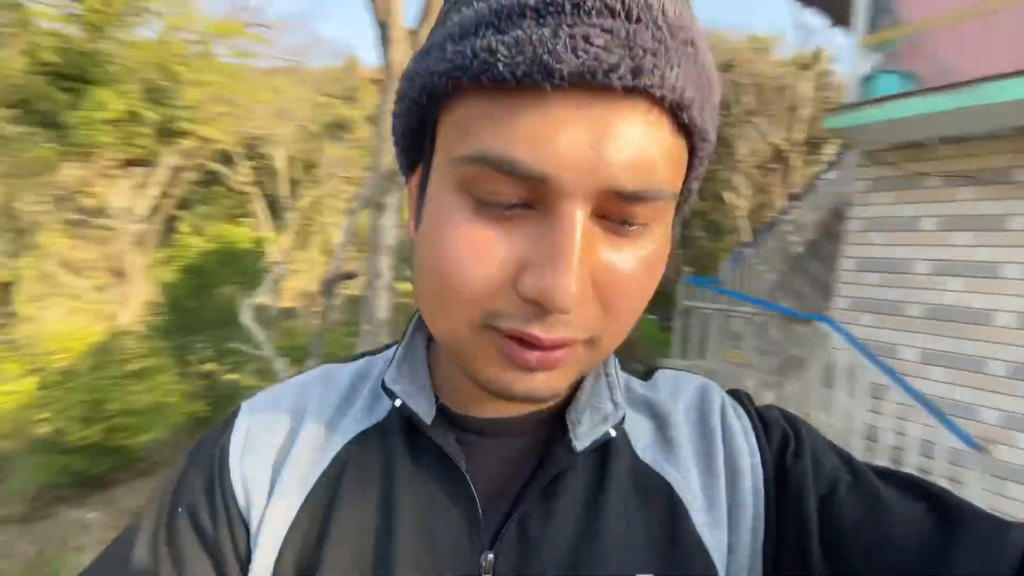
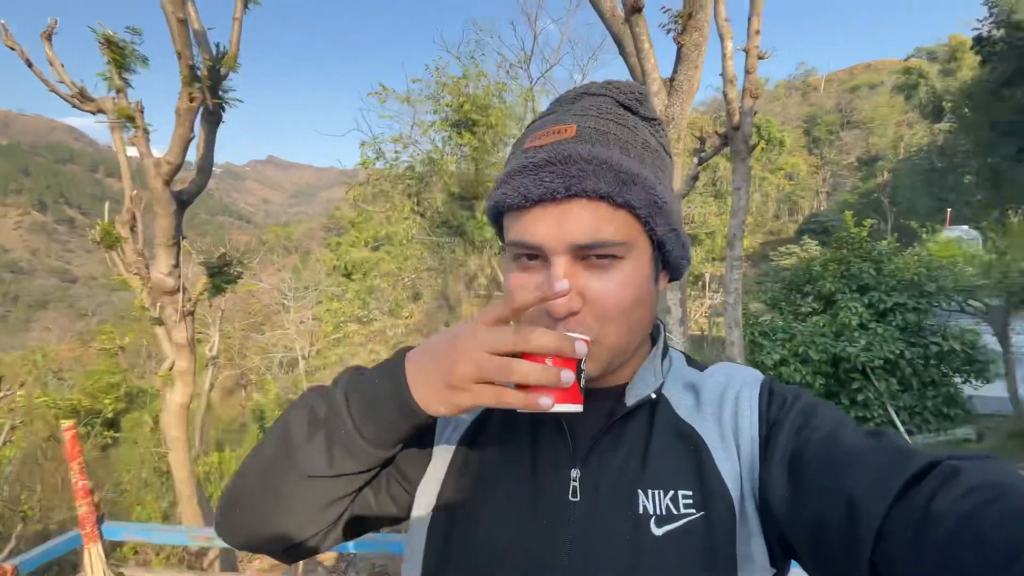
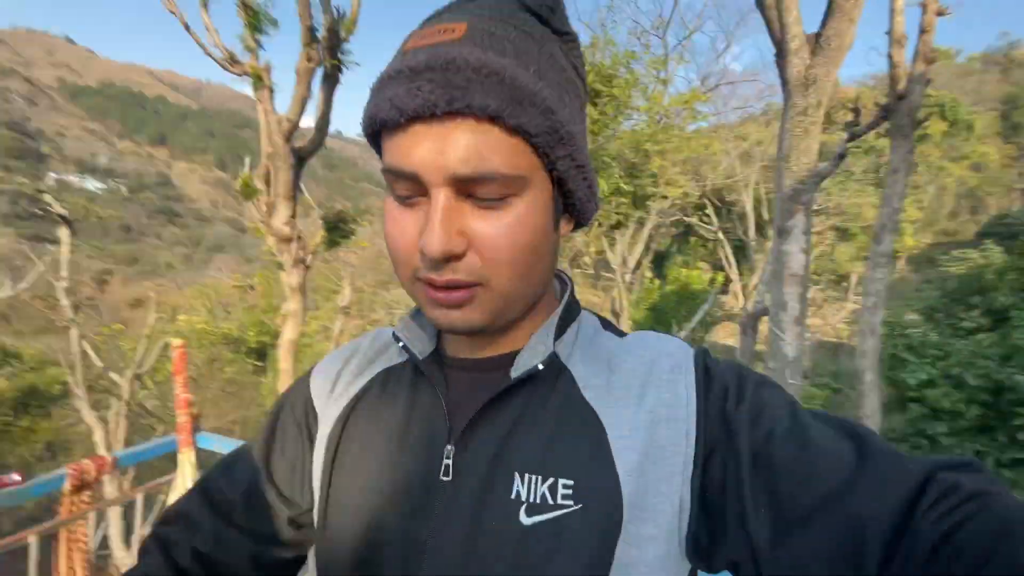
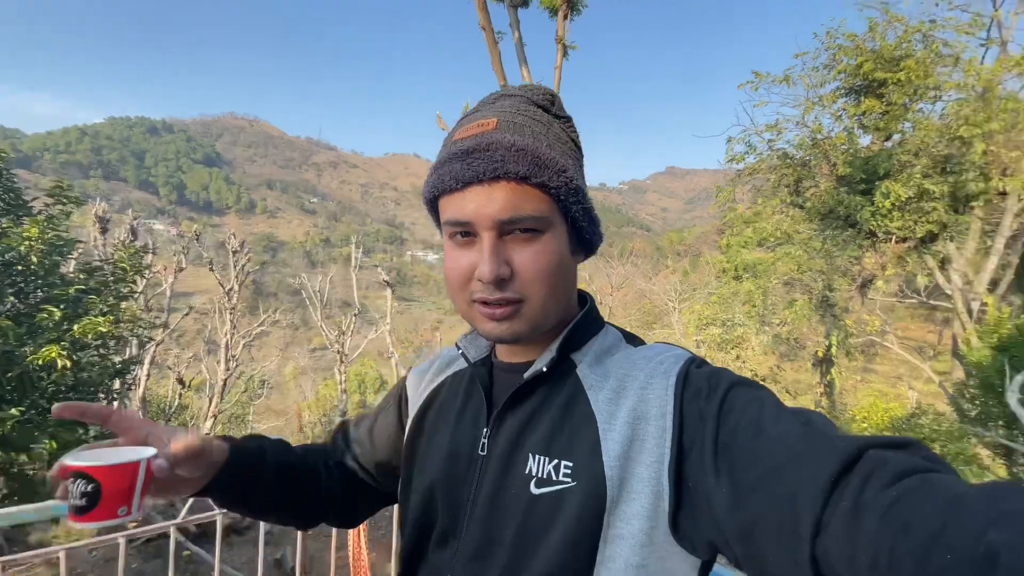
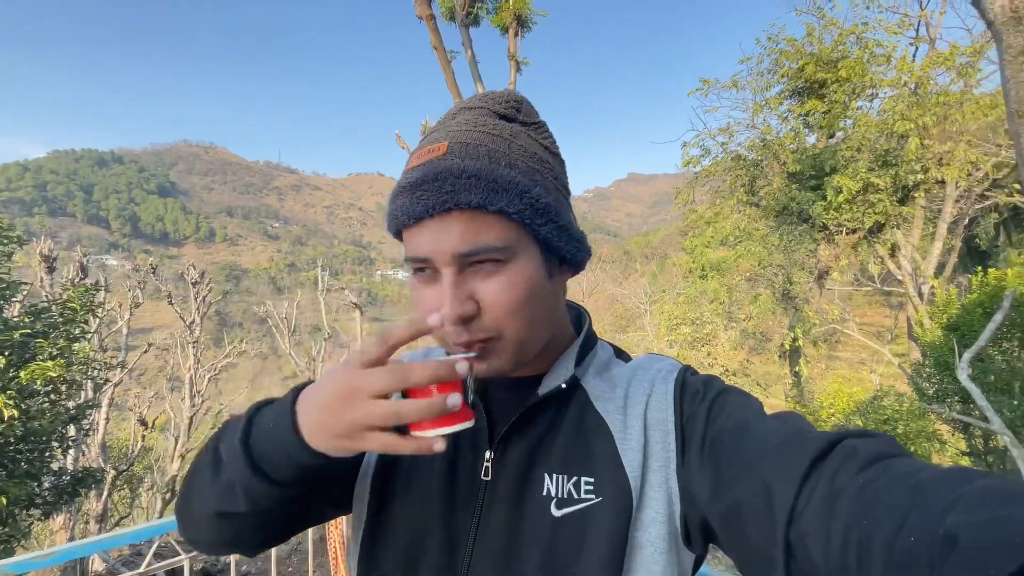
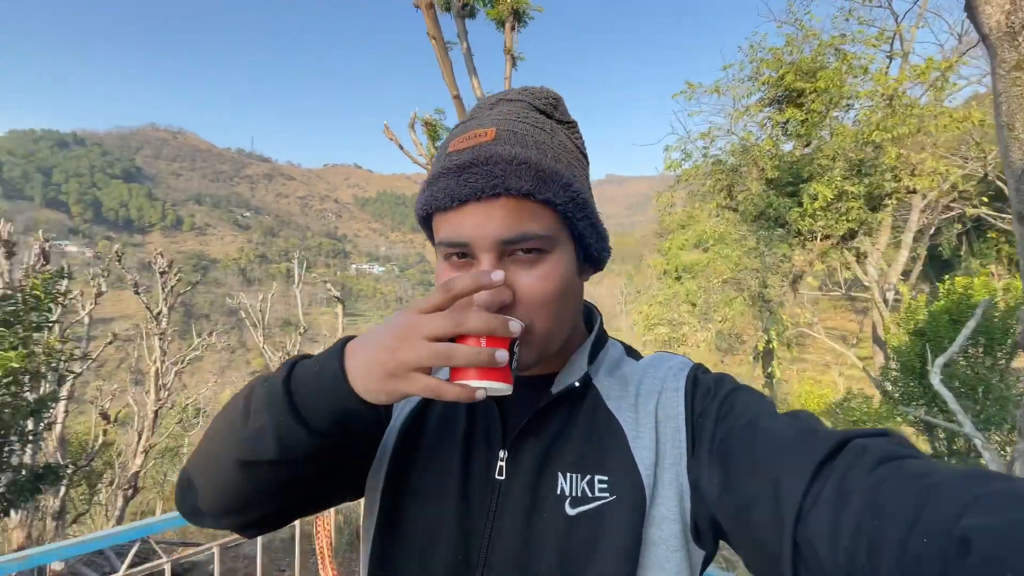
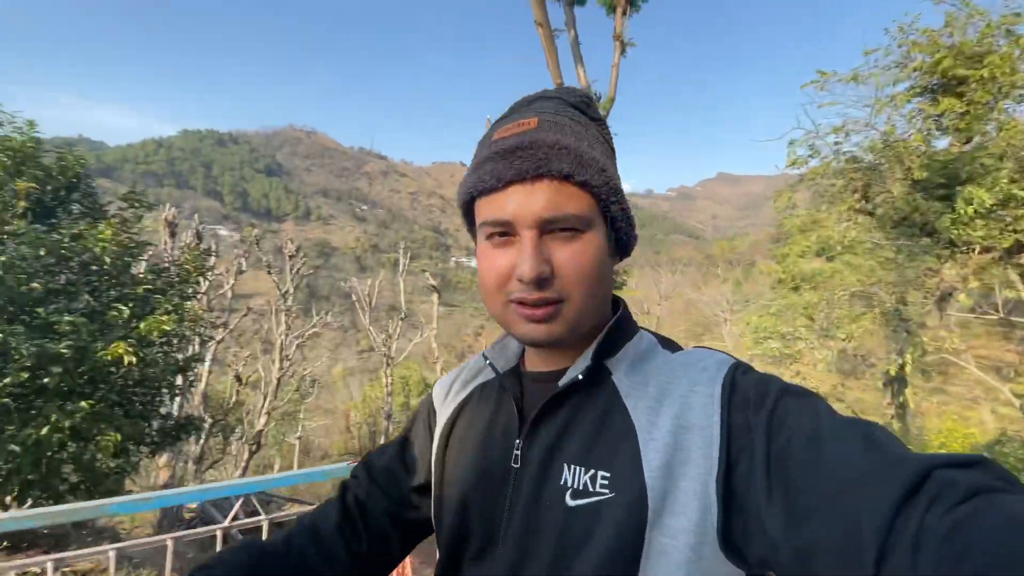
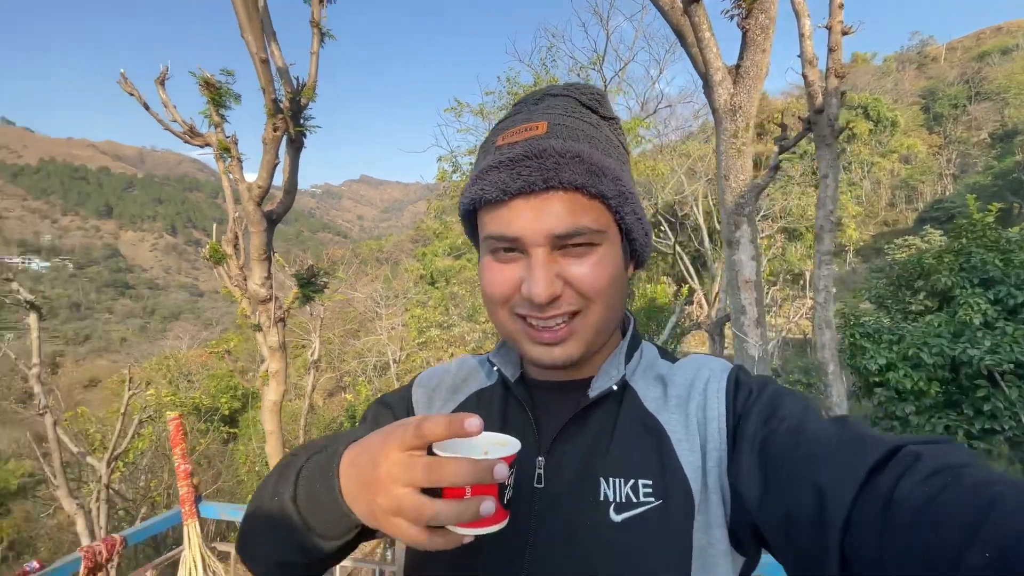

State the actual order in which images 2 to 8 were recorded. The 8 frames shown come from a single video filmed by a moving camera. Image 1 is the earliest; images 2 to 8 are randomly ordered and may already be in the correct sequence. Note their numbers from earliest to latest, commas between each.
3, 7, 4, 2, 8, 6, 5
